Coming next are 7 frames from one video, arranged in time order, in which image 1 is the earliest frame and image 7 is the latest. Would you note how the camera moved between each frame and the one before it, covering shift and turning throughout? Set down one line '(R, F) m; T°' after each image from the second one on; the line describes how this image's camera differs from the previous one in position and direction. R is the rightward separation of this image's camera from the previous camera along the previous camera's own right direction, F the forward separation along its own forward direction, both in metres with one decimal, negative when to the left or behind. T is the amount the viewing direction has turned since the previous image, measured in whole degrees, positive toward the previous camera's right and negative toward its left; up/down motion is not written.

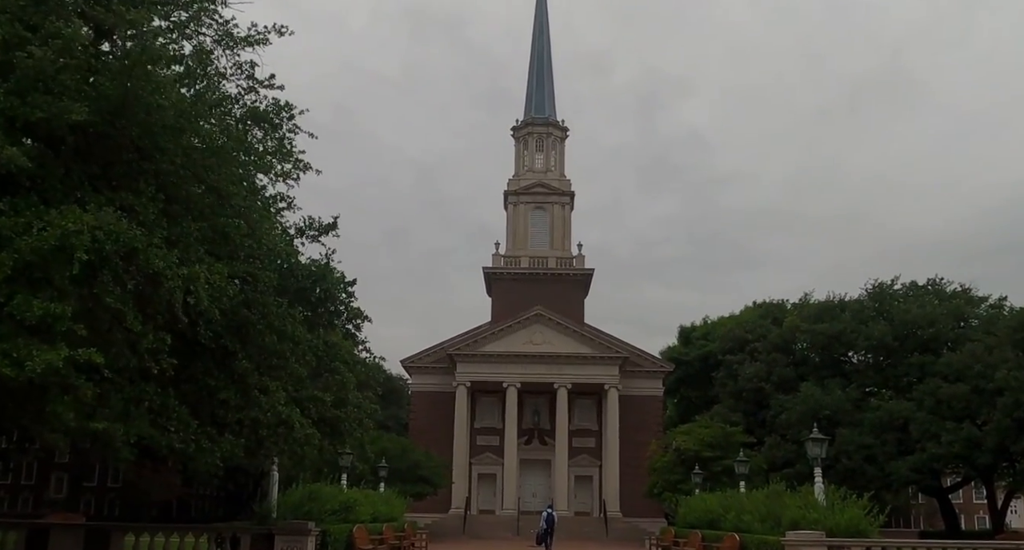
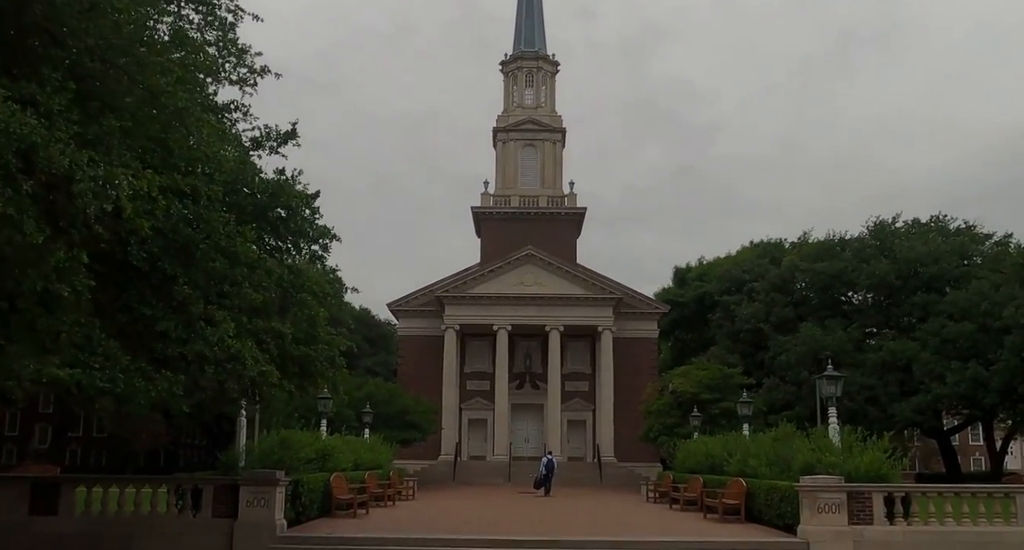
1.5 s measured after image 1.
(+0.1, +1.7) m; +1°
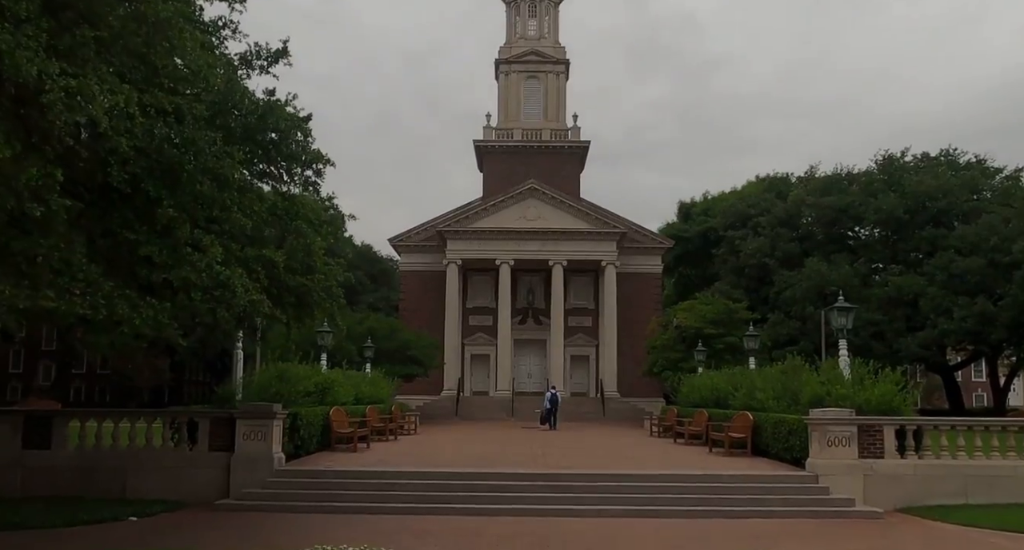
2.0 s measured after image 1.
(0.0, +0.6) m; 0°
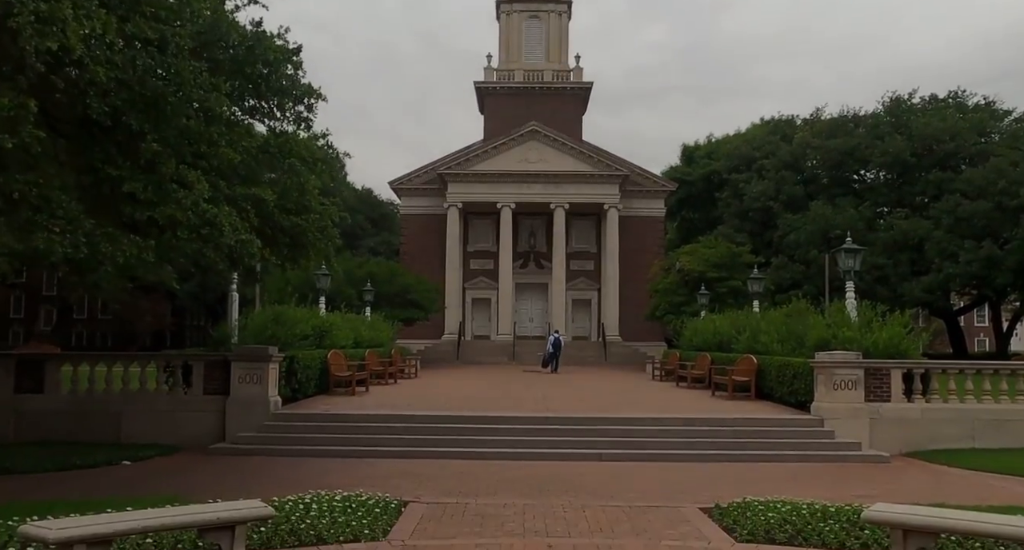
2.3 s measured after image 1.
(0.0, +0.4) m; 0°
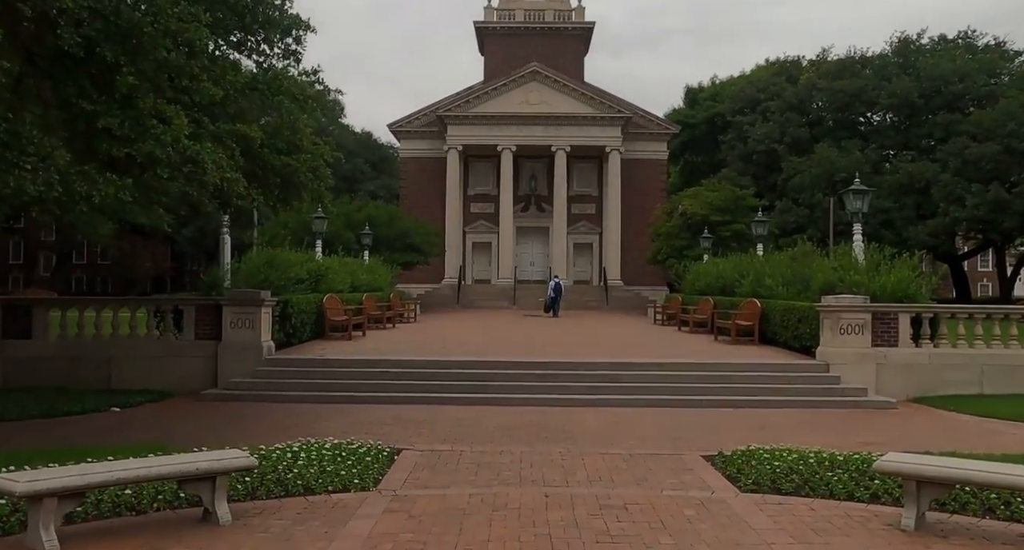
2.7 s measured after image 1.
(+0.1, +0.4) m; 0°
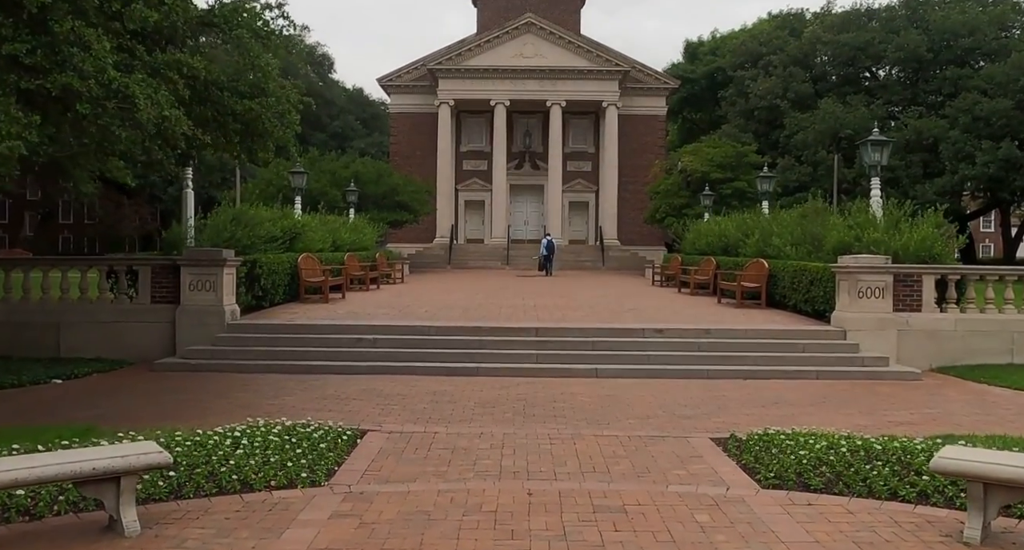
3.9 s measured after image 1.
(+0.1, +1.2) m; 0°
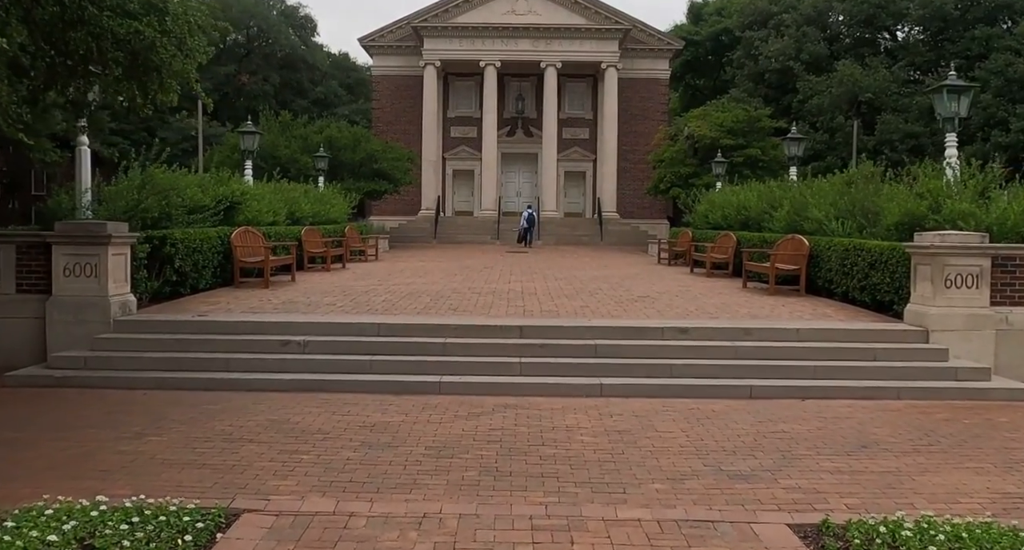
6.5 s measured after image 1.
(+0.2, +2.9) m; 0°
